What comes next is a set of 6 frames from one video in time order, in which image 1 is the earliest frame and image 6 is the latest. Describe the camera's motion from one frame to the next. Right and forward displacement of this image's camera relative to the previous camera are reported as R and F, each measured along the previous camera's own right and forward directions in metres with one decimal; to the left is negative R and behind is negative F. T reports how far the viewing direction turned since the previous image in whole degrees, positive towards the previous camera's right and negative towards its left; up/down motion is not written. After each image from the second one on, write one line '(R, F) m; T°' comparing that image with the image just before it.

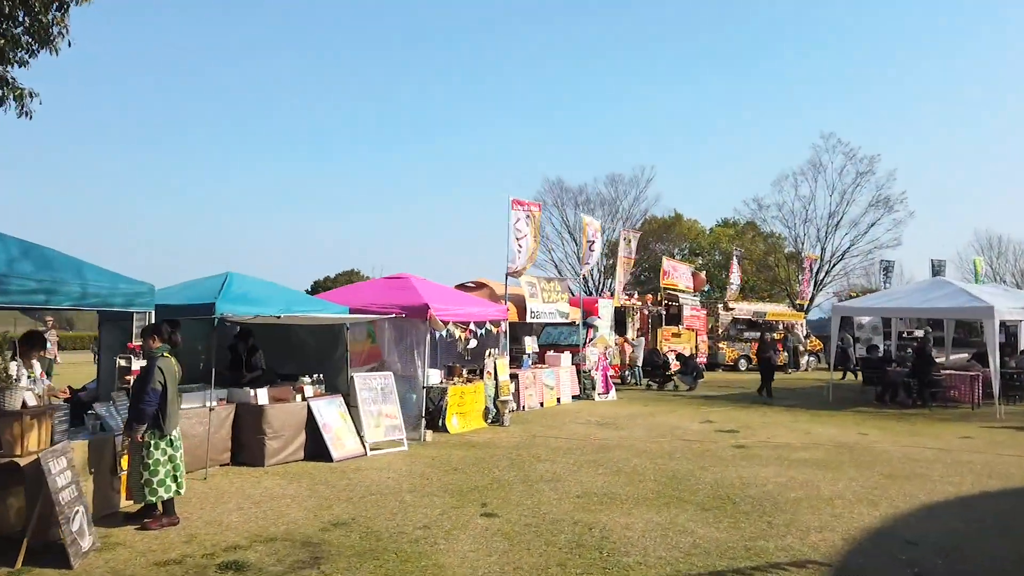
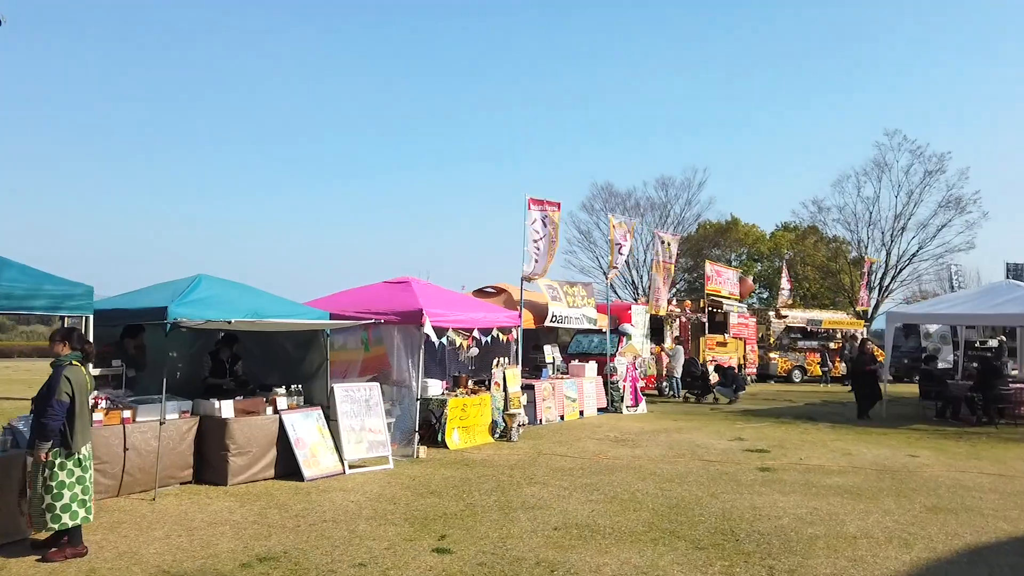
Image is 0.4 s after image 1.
(+0.8, +0.9) m; -5°
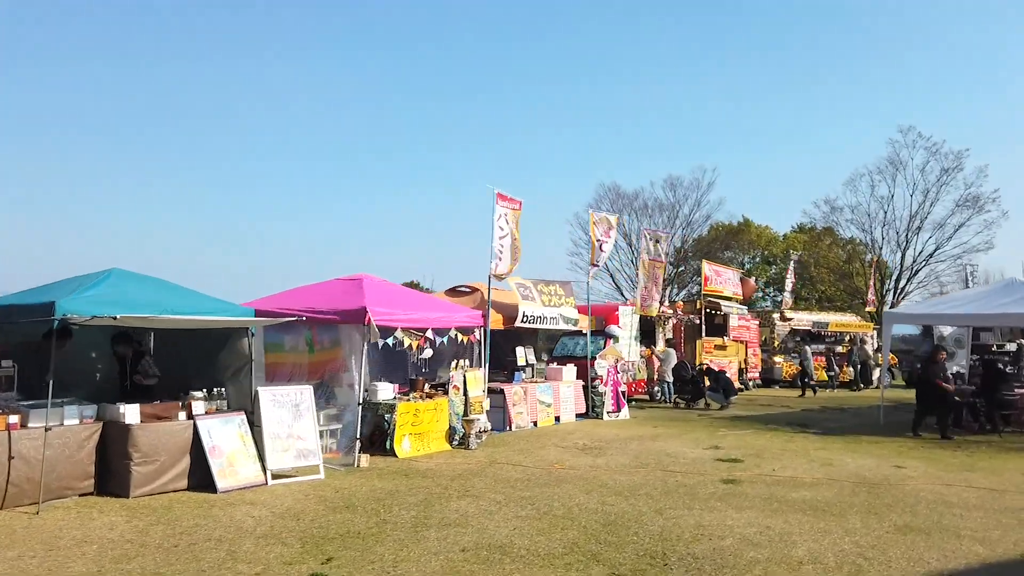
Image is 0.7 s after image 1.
(+0.9, +0.7) m; -2°
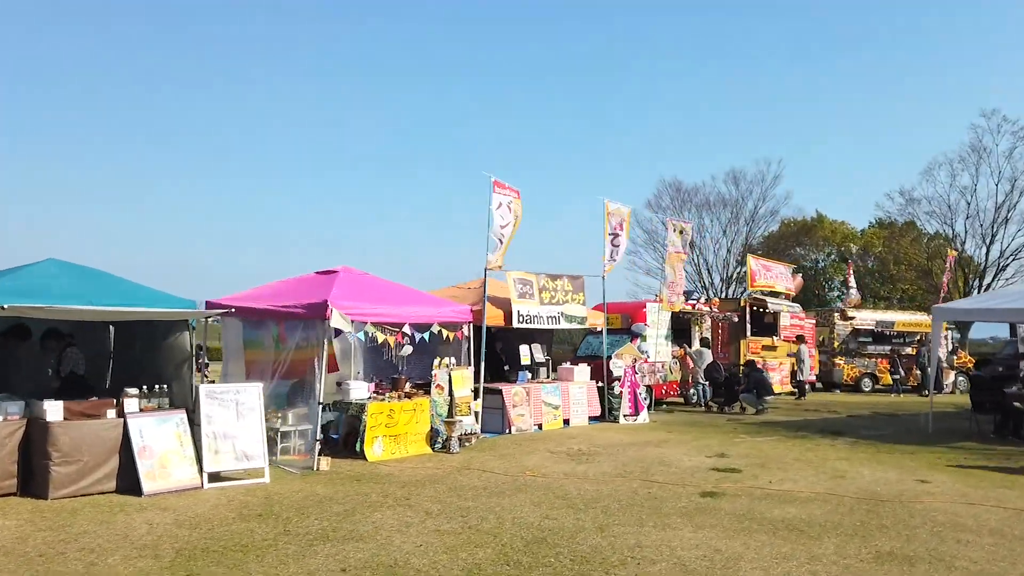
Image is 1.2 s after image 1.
(+1.3, +0.8) m; -6°
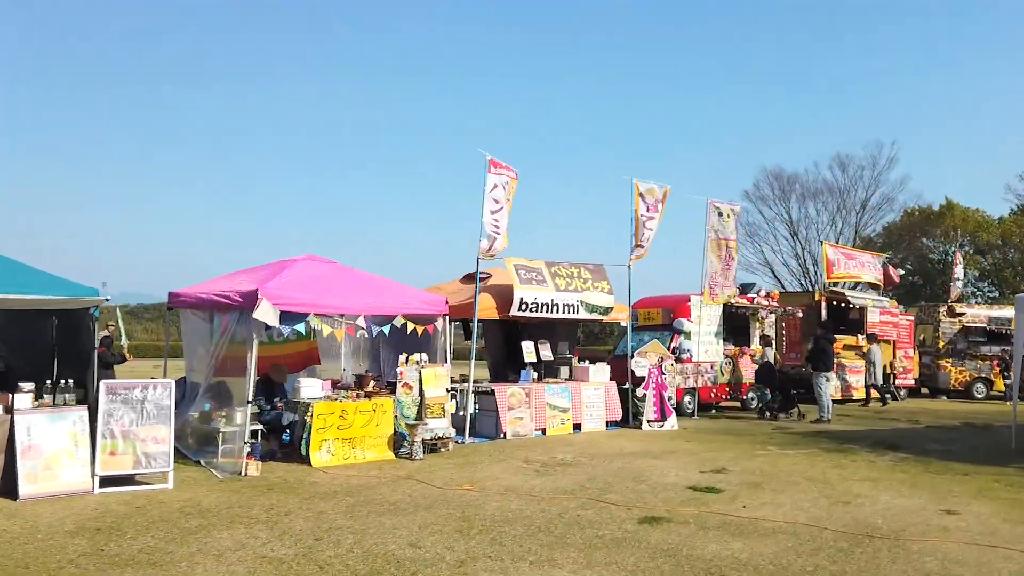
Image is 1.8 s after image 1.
(+1.8, +1.3) m; -9°
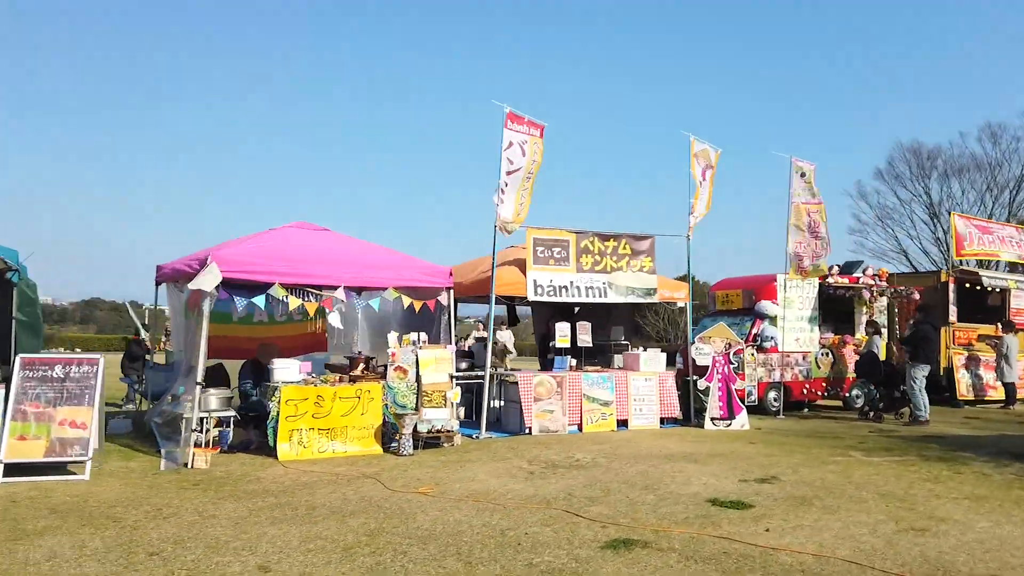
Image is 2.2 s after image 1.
(+1.2, +1.6) m; -9°
